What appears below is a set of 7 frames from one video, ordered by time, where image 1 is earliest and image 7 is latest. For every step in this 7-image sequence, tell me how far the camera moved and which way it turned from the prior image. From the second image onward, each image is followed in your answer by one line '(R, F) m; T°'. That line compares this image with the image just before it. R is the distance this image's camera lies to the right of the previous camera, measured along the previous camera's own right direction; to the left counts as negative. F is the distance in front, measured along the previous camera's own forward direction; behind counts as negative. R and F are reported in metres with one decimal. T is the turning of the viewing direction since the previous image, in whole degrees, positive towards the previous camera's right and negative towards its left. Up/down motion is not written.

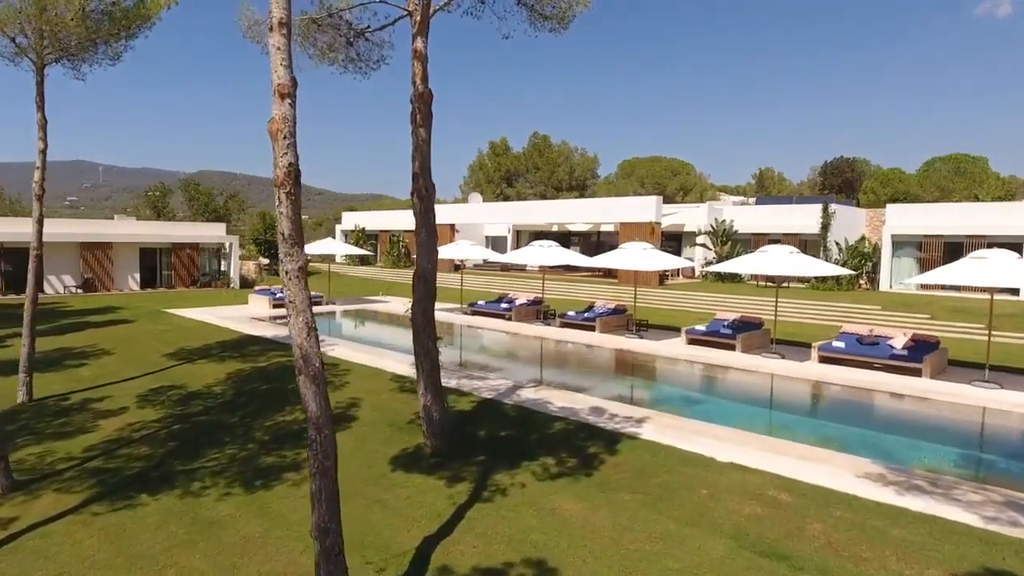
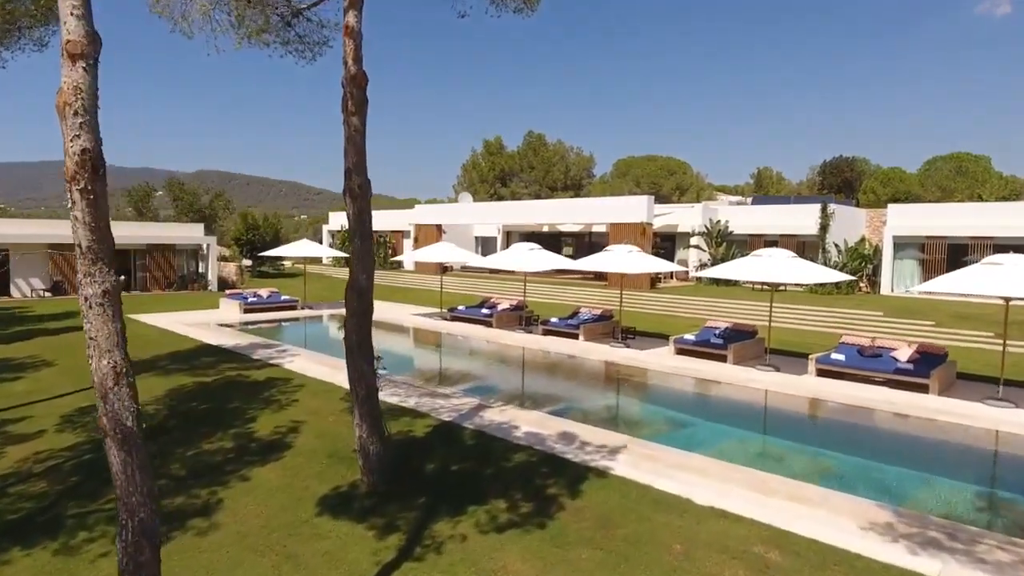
(+0.6, +1.2) m; 0°
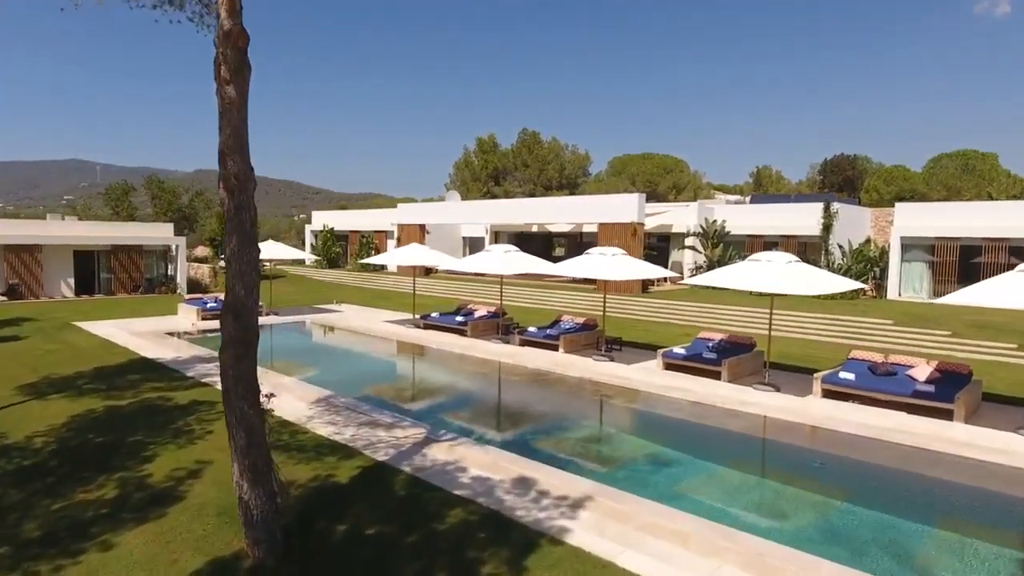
(+0.7, +1.7) m; 0°
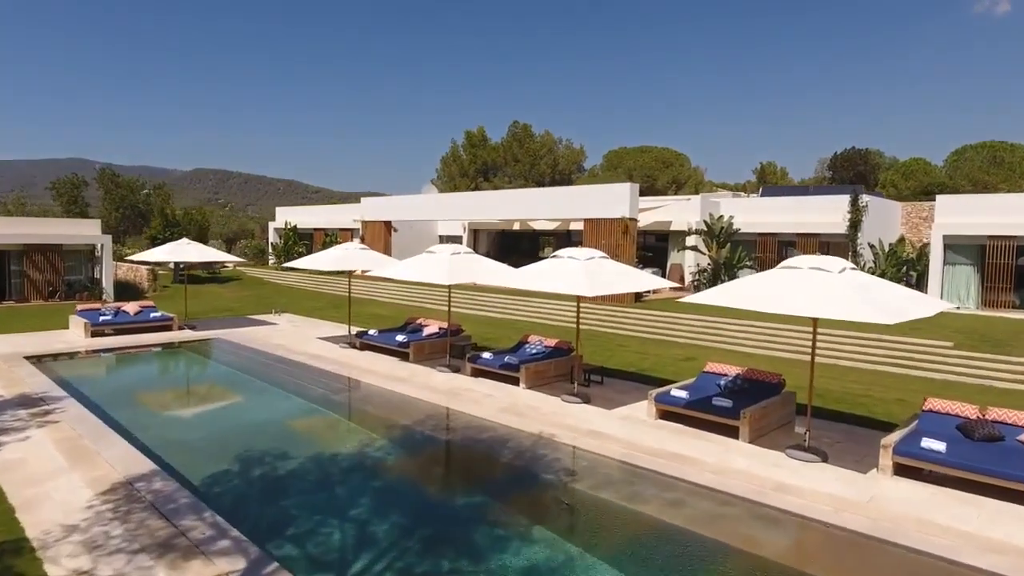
(+1.1, +4.0) m; 0°
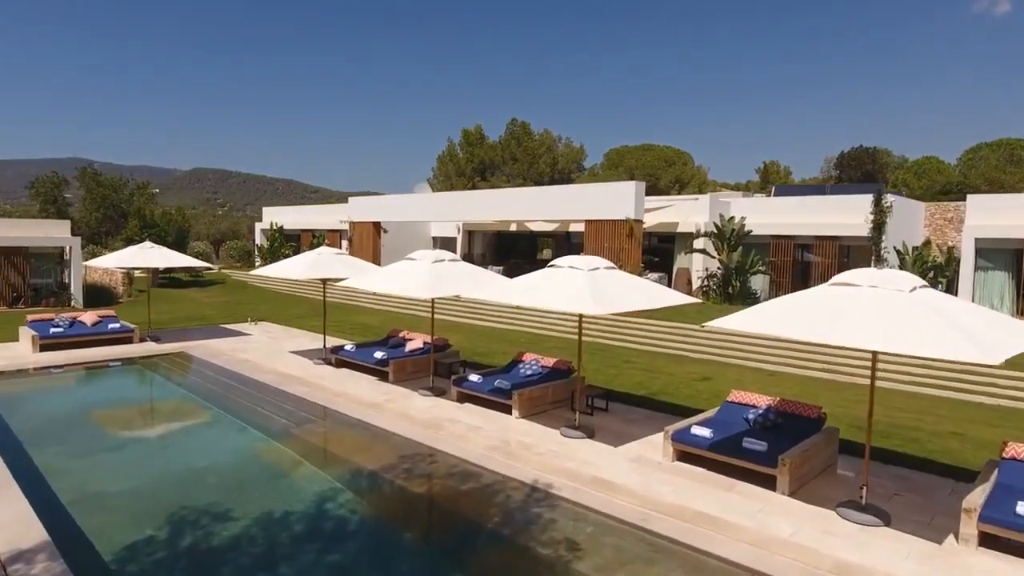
(+0.1, +1.7) m; 0°
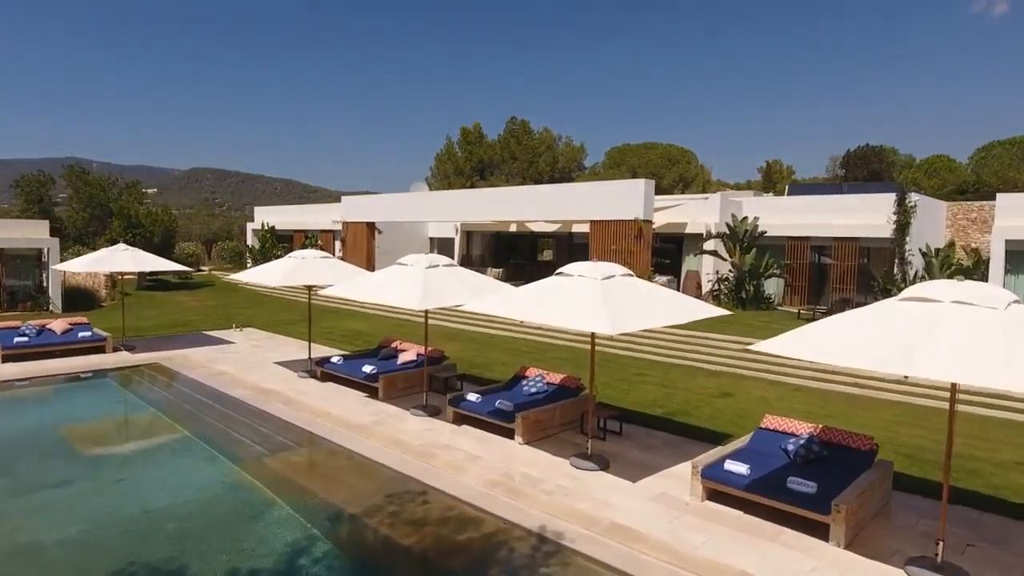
(-0.1, +1.2) m; 0°
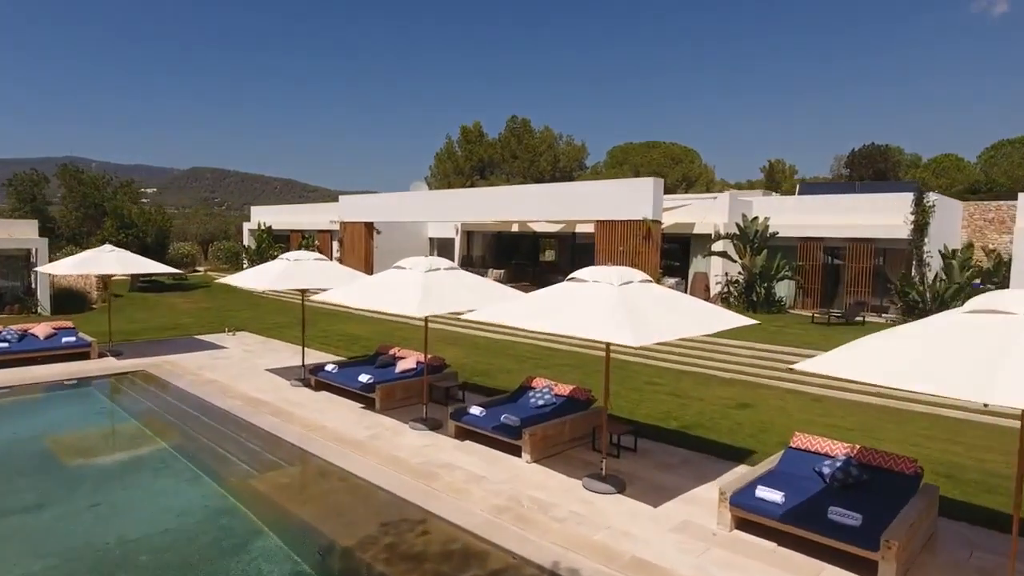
(-0.1, +0.7) m; 0°
